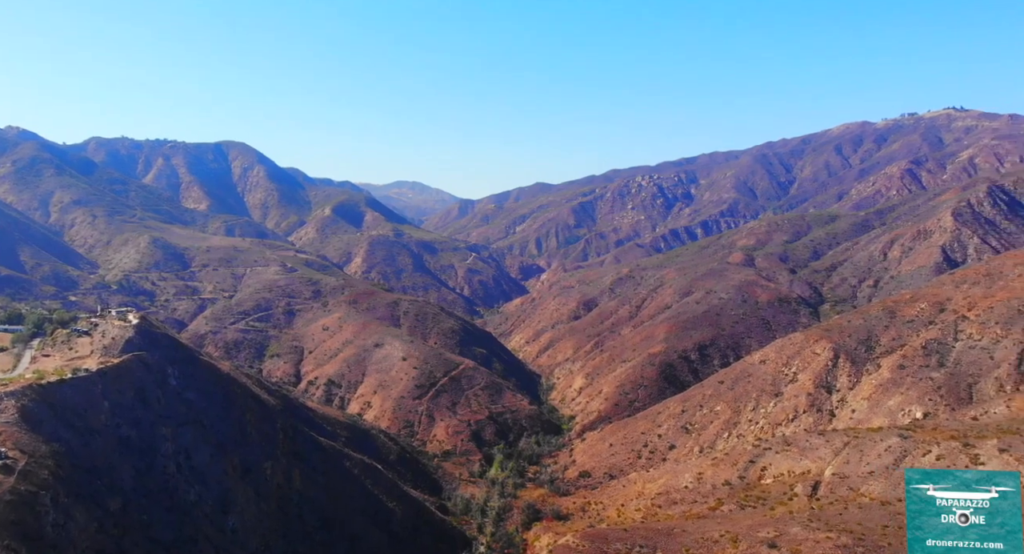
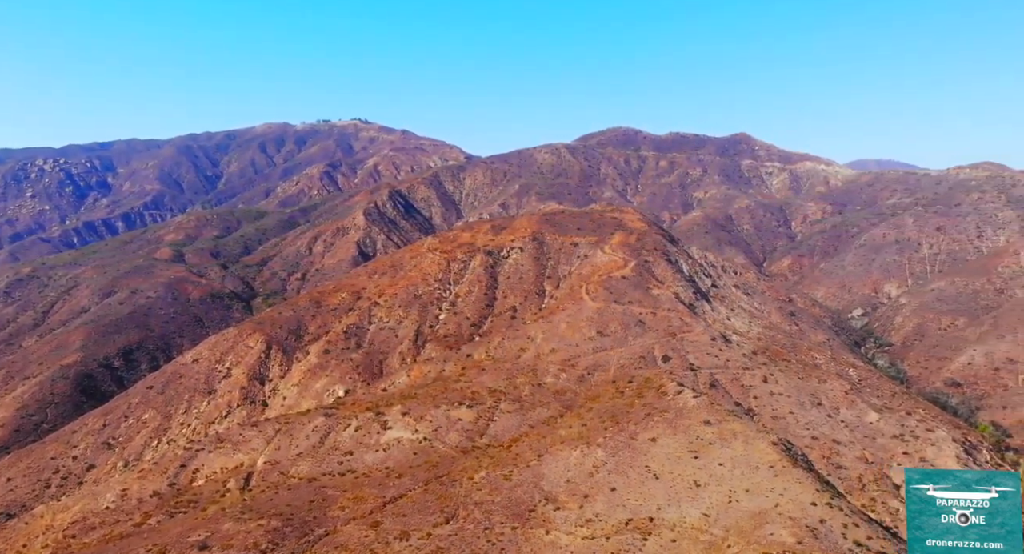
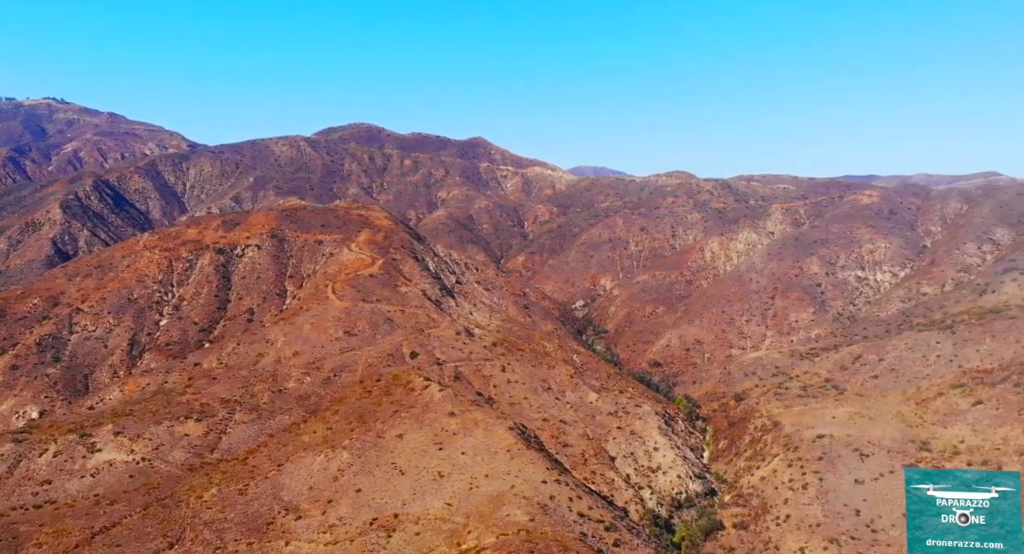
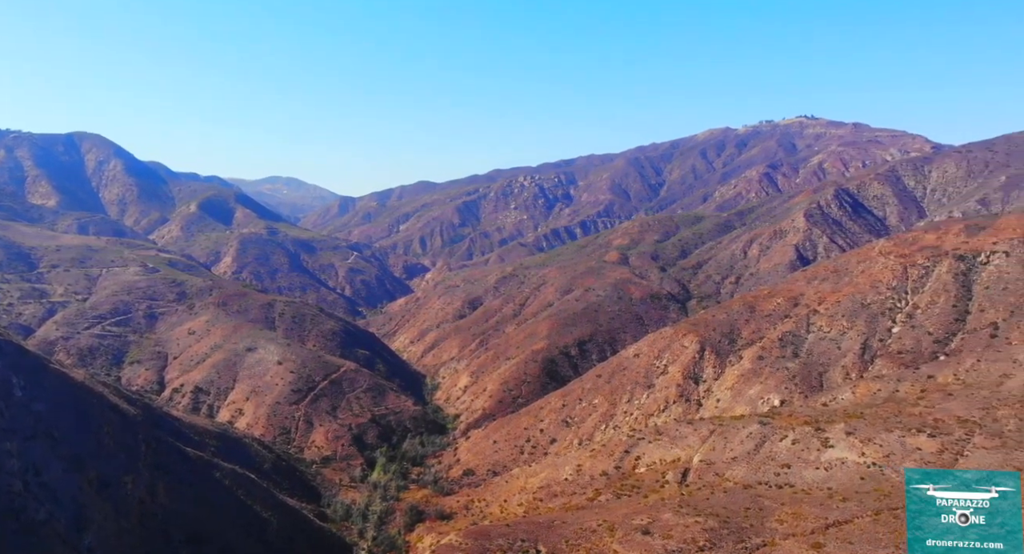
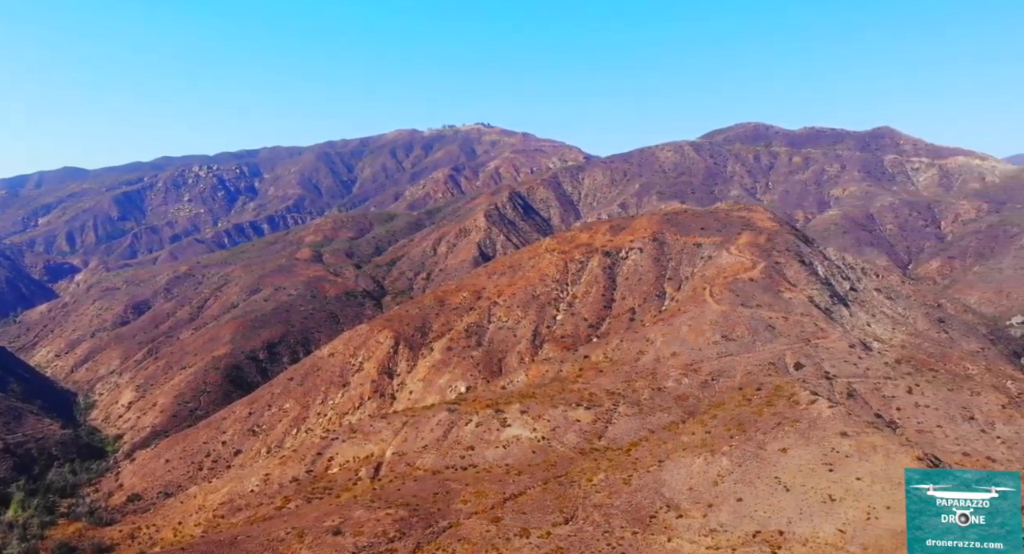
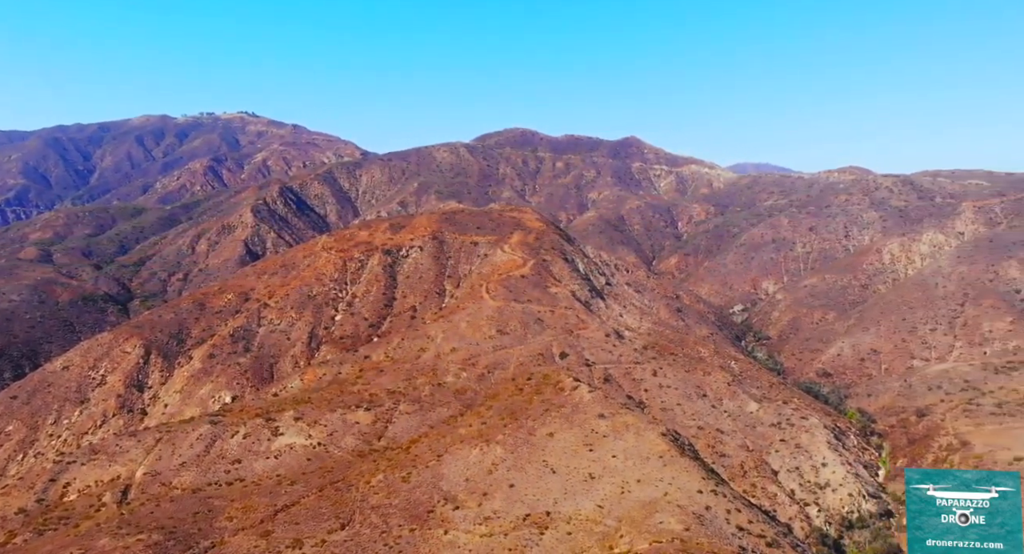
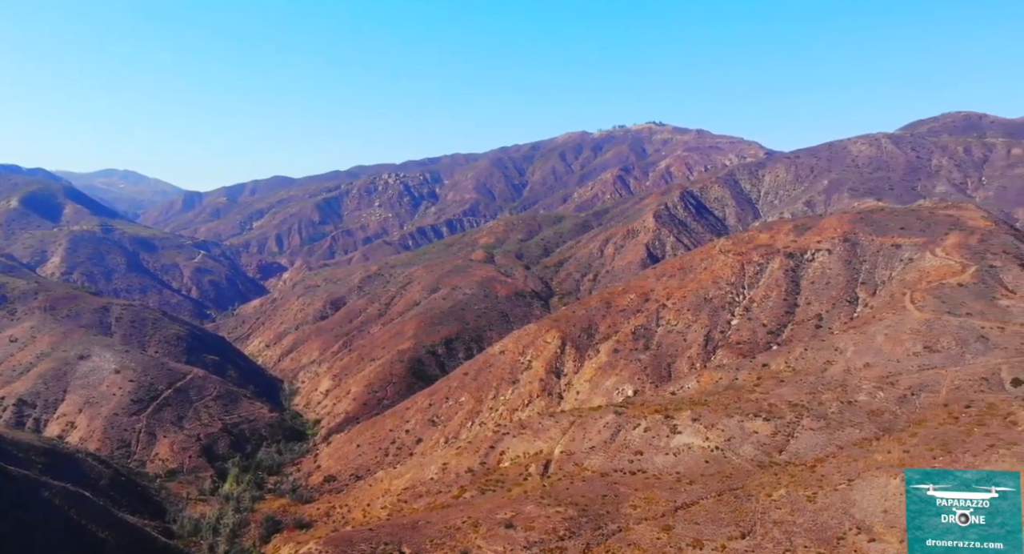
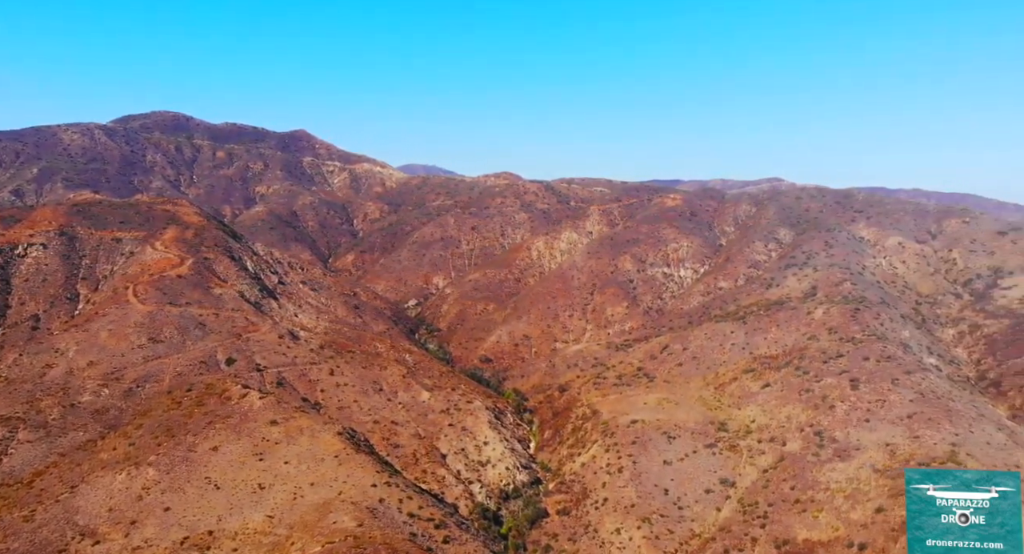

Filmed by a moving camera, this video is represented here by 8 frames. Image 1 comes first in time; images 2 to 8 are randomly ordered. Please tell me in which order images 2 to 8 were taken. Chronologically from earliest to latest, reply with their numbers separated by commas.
4, 7, 5, 2, 6, 3, 8
